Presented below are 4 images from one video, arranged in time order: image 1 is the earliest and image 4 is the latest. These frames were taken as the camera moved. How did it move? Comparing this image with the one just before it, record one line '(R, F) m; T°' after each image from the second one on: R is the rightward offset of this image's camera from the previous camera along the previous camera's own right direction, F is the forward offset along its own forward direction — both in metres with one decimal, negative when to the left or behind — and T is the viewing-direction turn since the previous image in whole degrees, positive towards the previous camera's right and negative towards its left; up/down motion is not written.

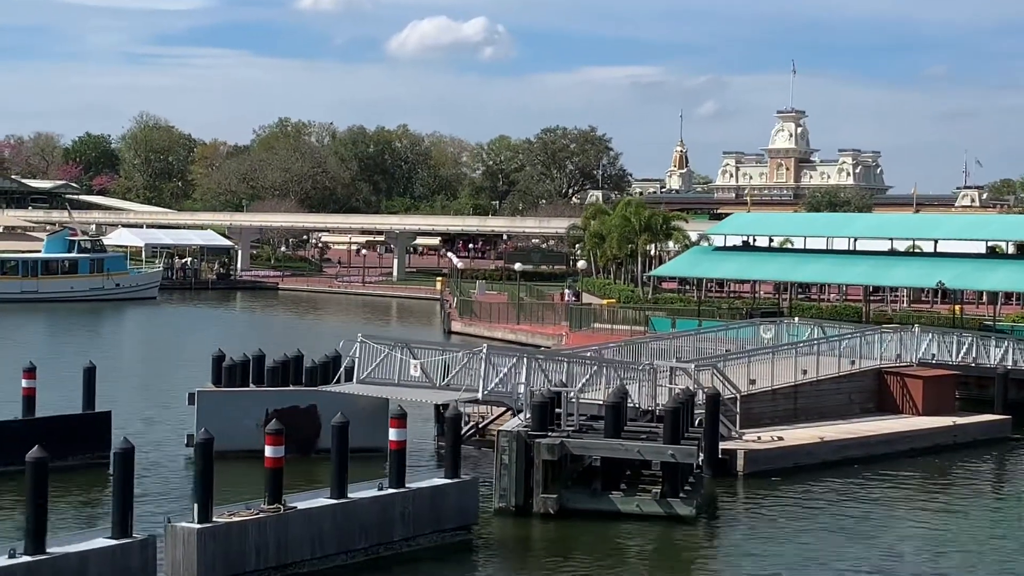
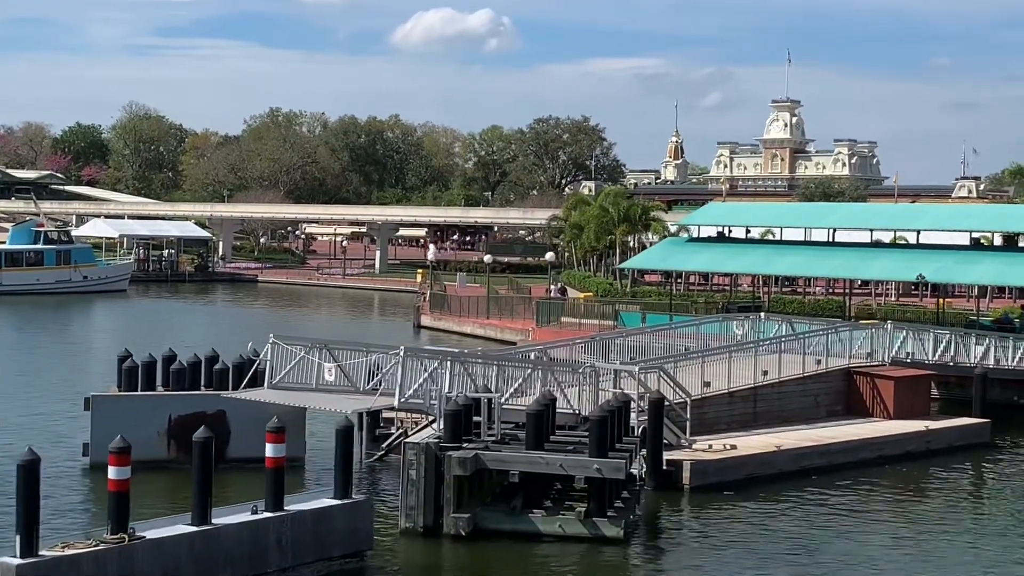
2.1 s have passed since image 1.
(+1.3, +2.3) m; 0°
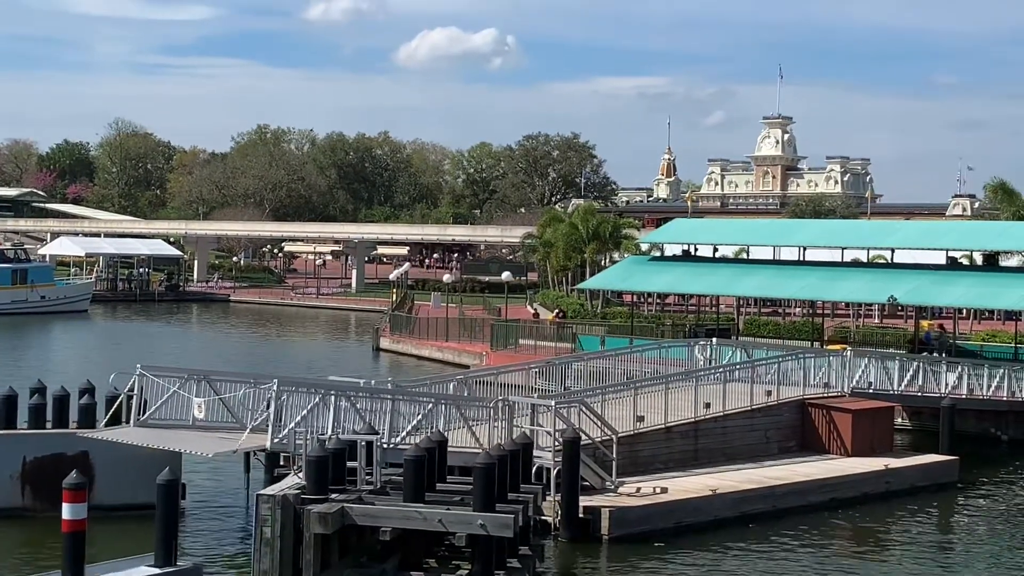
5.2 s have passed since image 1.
(+1.6, +2.7) m; 0°
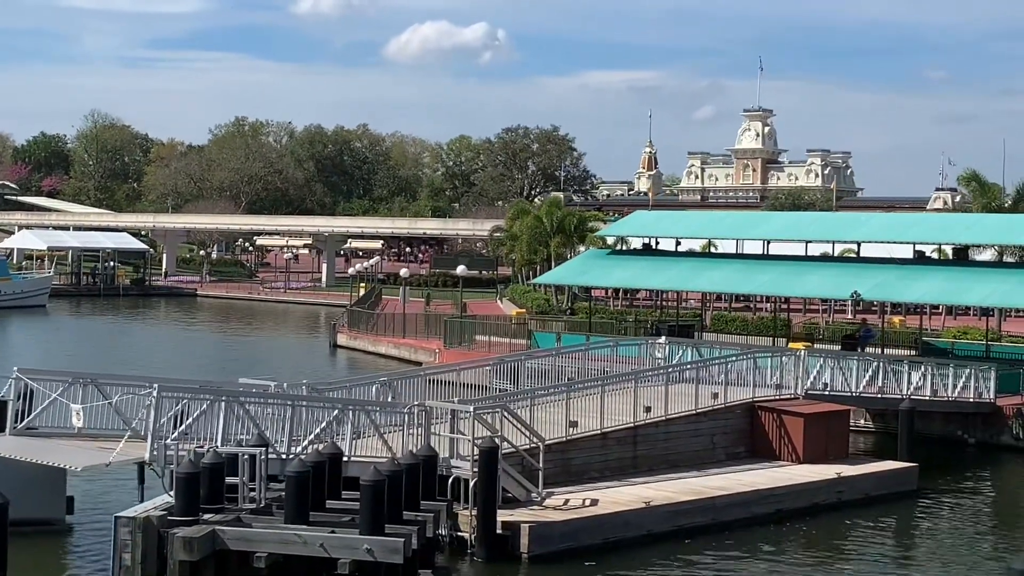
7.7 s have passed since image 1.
(+1.1, +1.8) m; +1°
